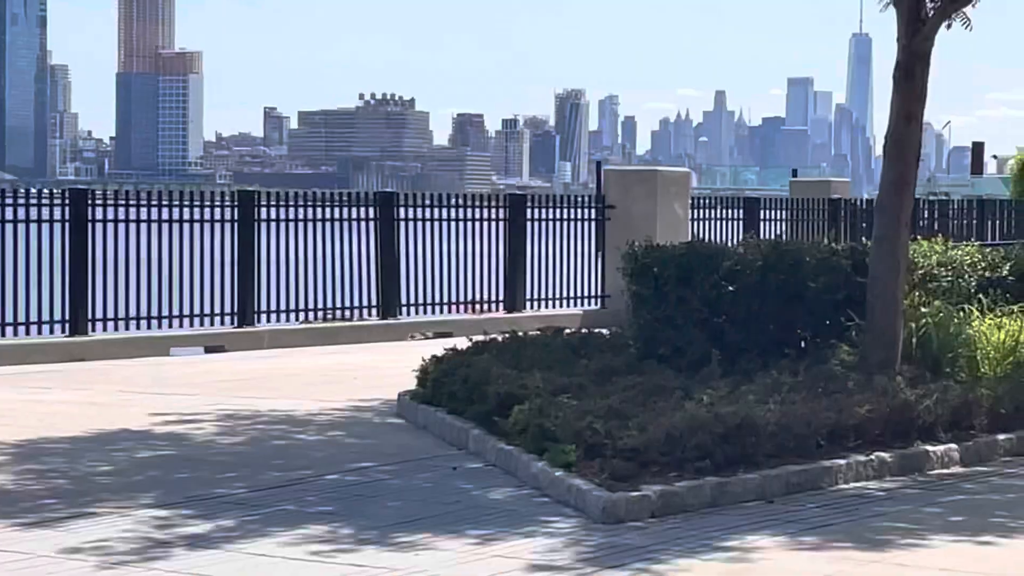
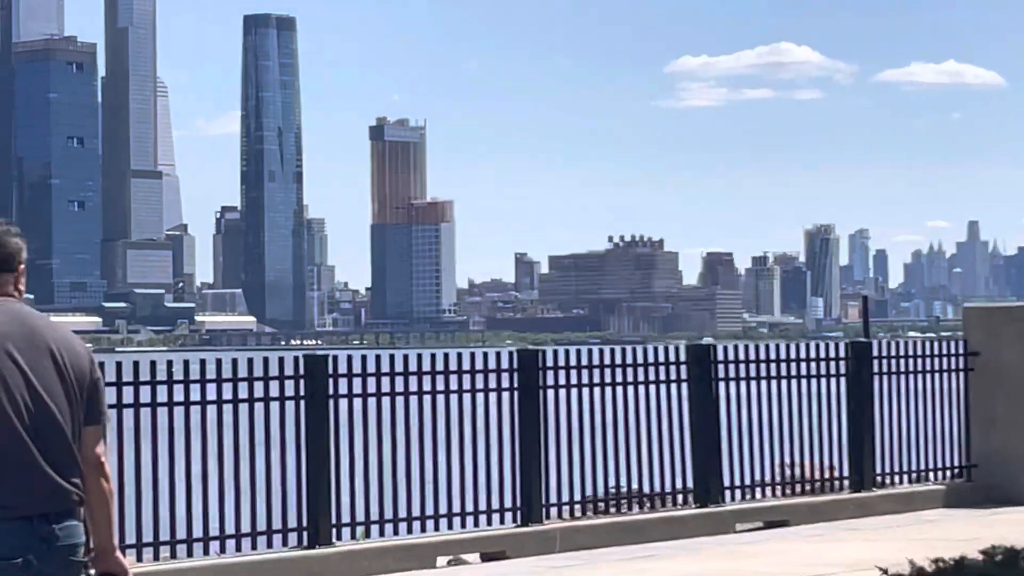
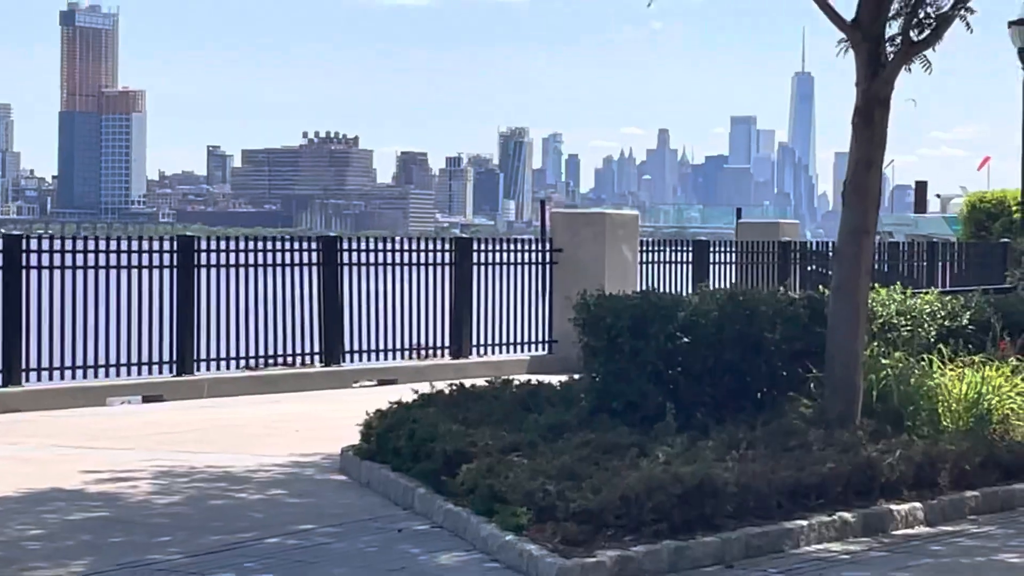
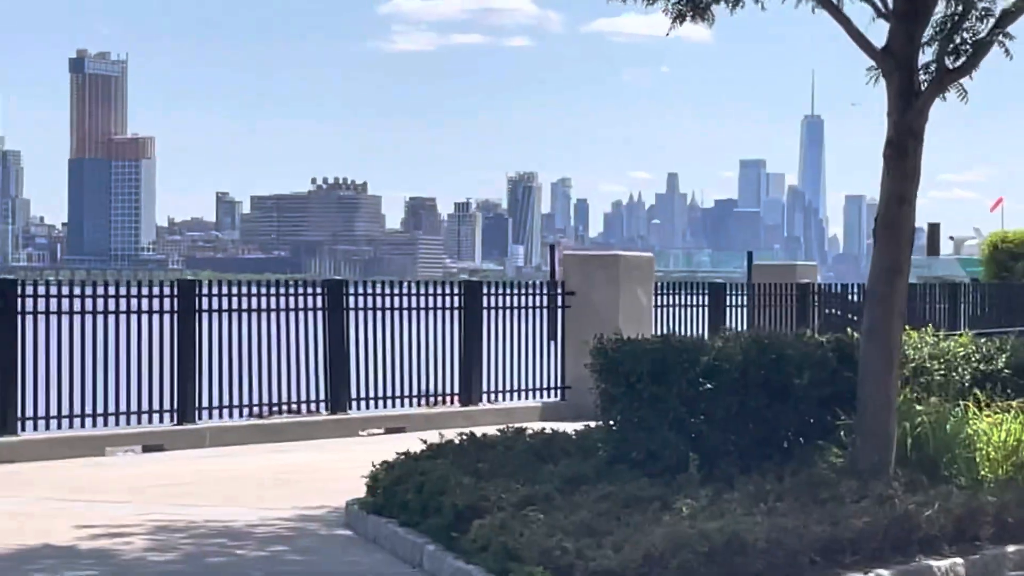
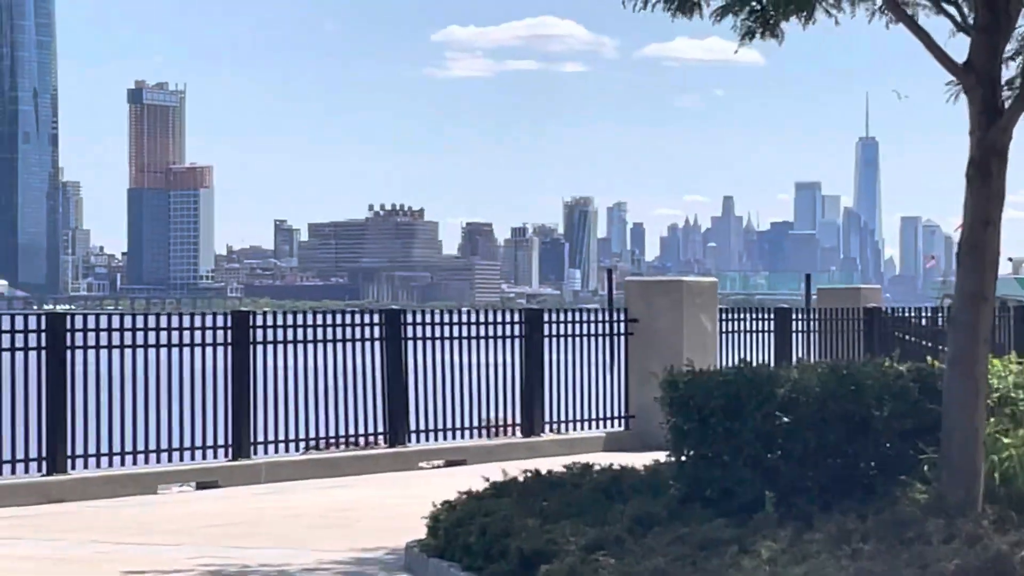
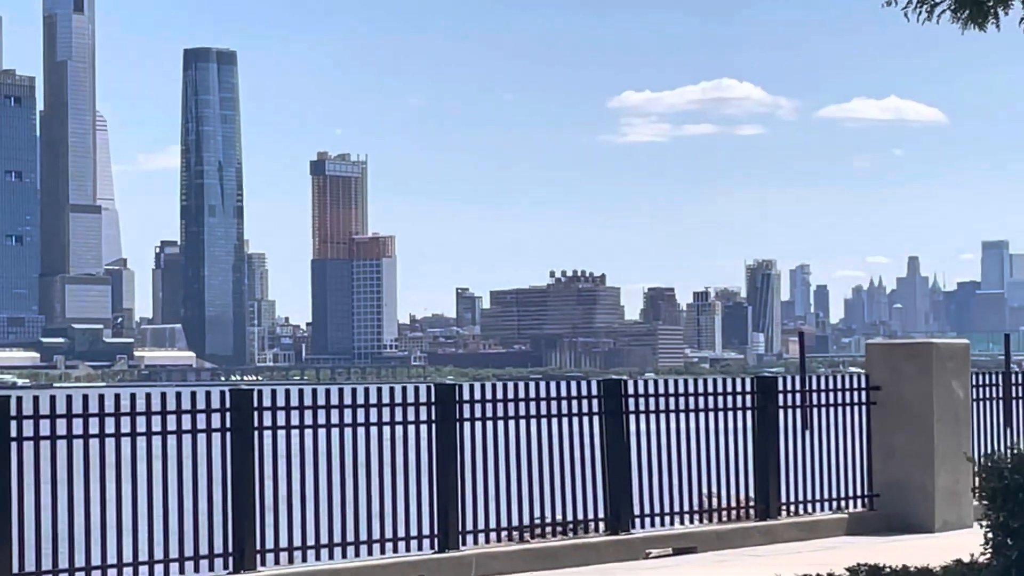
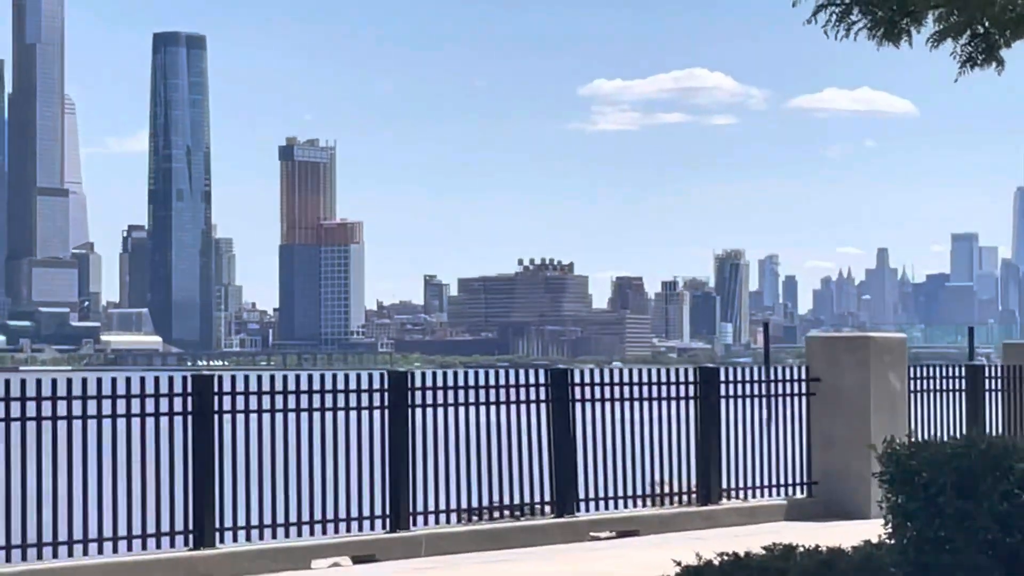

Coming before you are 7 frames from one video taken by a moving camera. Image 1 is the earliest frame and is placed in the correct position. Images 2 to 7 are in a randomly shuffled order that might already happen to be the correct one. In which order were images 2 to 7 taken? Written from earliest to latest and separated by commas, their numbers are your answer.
3, 4, 5, 7, 6, 2
